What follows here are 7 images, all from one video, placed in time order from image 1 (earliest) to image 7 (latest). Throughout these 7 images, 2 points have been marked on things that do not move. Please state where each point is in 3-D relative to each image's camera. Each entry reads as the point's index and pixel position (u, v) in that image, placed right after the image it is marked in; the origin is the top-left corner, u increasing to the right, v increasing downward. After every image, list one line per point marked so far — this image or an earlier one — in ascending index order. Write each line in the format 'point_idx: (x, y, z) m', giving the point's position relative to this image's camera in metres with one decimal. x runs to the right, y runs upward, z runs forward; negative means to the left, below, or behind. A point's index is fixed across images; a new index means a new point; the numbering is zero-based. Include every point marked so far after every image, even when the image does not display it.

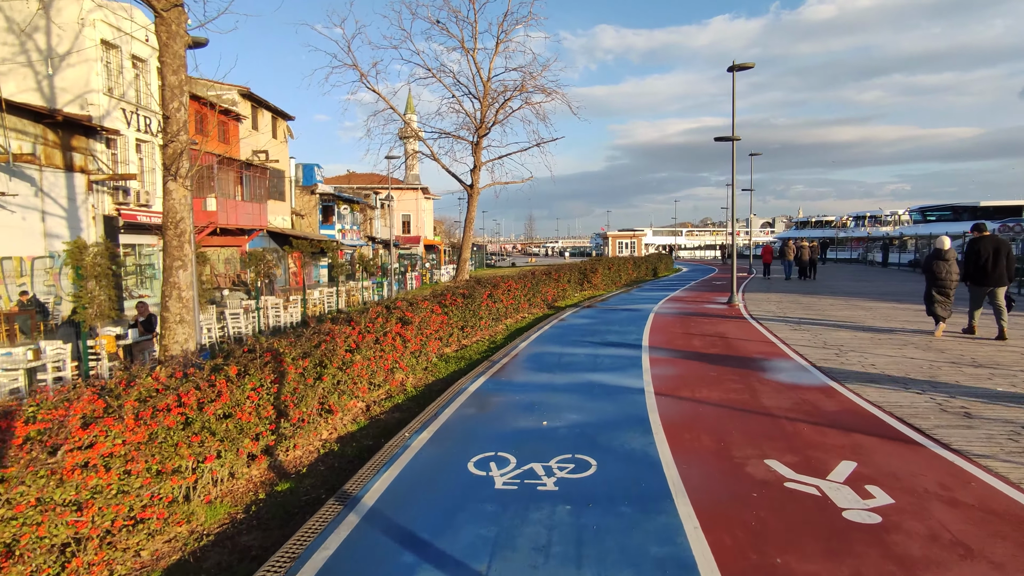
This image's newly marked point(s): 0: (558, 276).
0: (+1.6, +0.4, +19.6) m
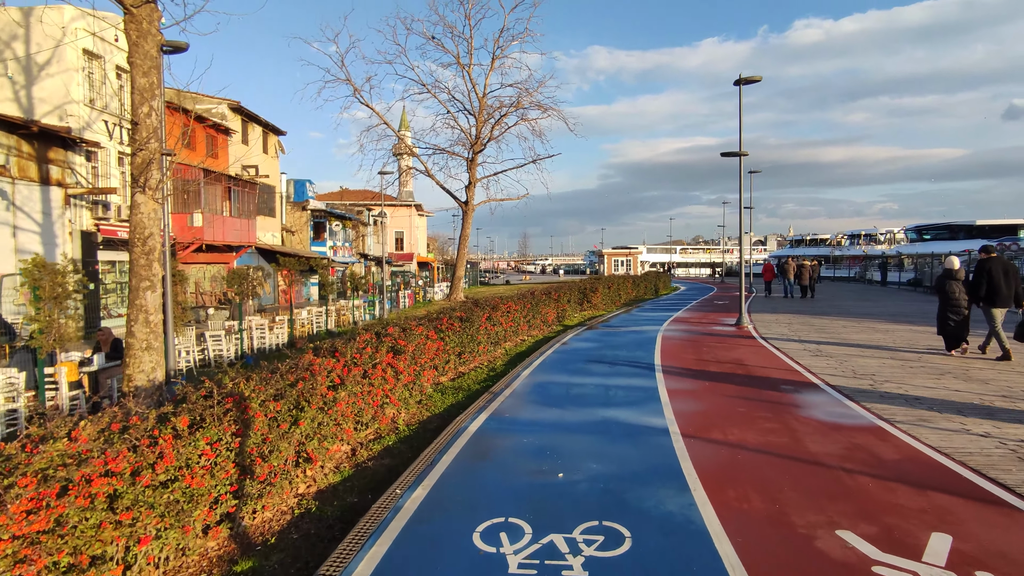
0: (+1.5, -0.3, +18.7) m
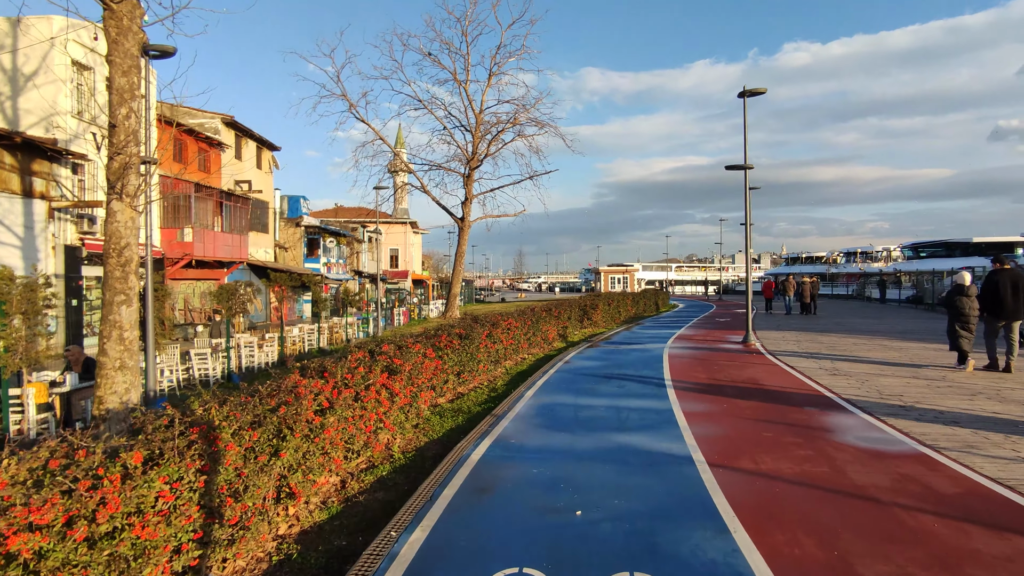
0: (+1.5, -0.8, +18.1) m
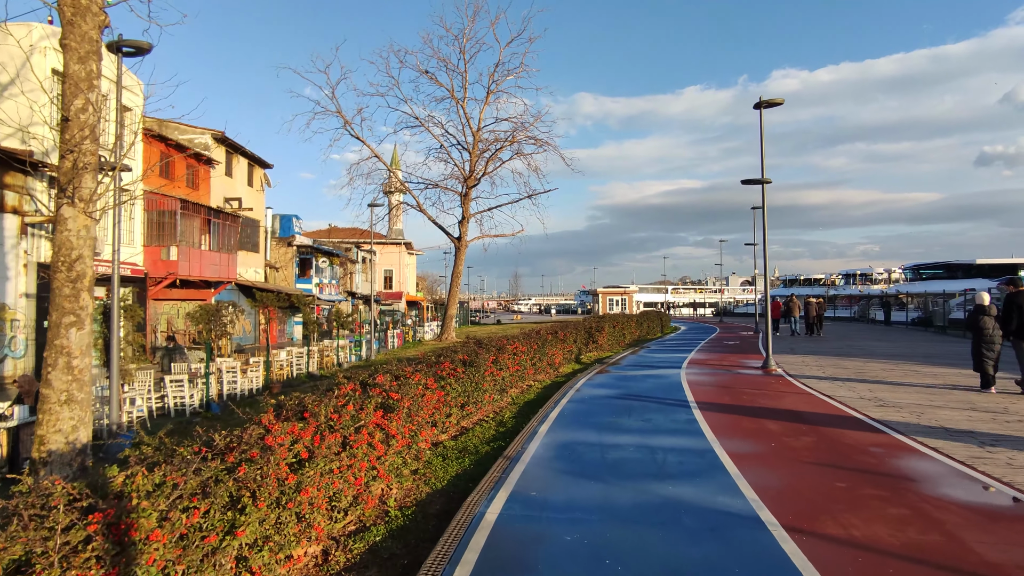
0: (+1.6, -1.5, +17.0) m
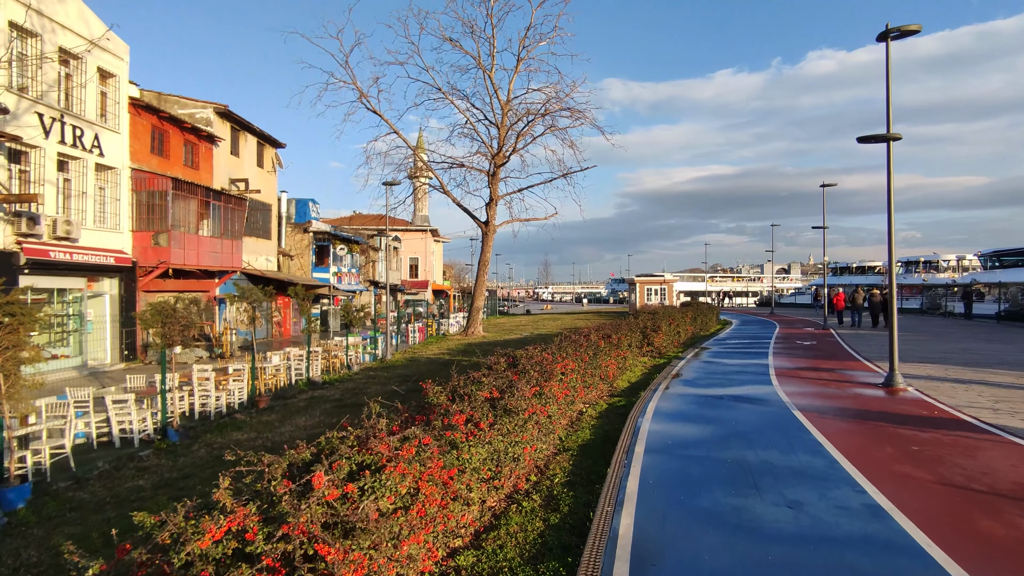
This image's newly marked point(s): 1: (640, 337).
0: (+2.5, -1.3, +13.6) m
1: (+3.8, -1.4, +16.4) m
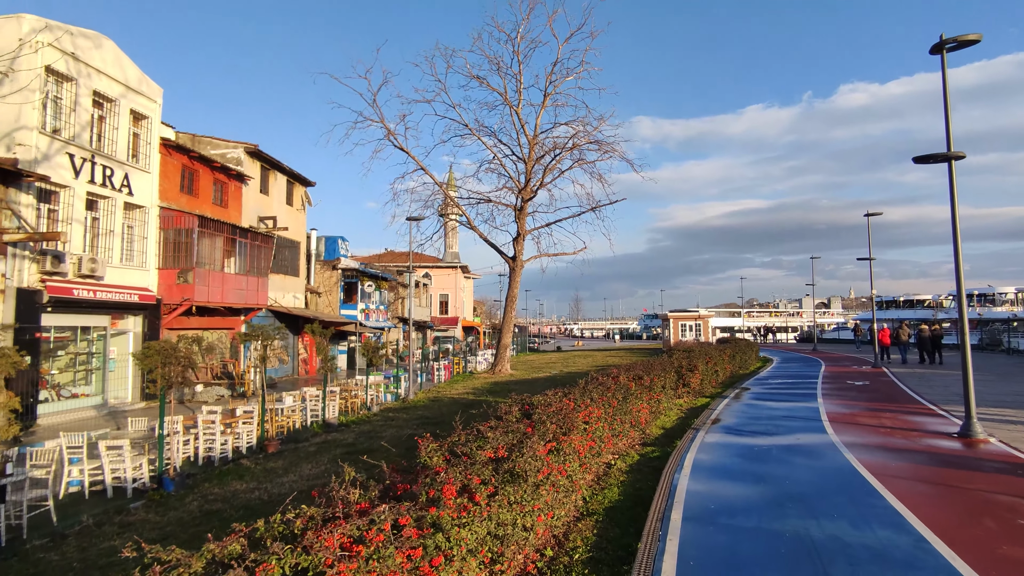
0: (+3.1, -2.1, +12.4) m
1: (+4.4, -2.4, +15.2) m
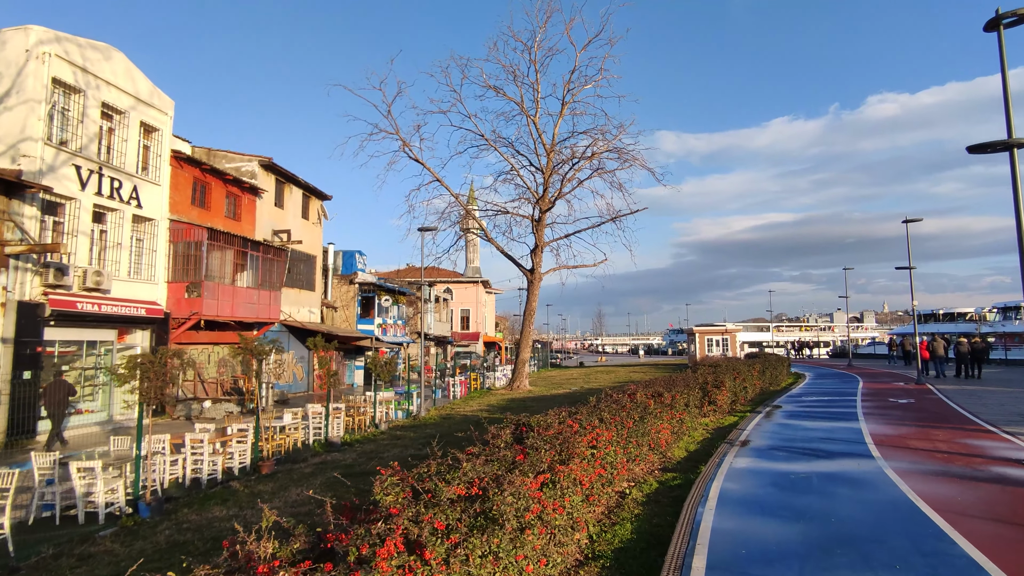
0: (+3.2, -2.3, +11.3) m
1: (+4.7, -2.7, +14.0) m
